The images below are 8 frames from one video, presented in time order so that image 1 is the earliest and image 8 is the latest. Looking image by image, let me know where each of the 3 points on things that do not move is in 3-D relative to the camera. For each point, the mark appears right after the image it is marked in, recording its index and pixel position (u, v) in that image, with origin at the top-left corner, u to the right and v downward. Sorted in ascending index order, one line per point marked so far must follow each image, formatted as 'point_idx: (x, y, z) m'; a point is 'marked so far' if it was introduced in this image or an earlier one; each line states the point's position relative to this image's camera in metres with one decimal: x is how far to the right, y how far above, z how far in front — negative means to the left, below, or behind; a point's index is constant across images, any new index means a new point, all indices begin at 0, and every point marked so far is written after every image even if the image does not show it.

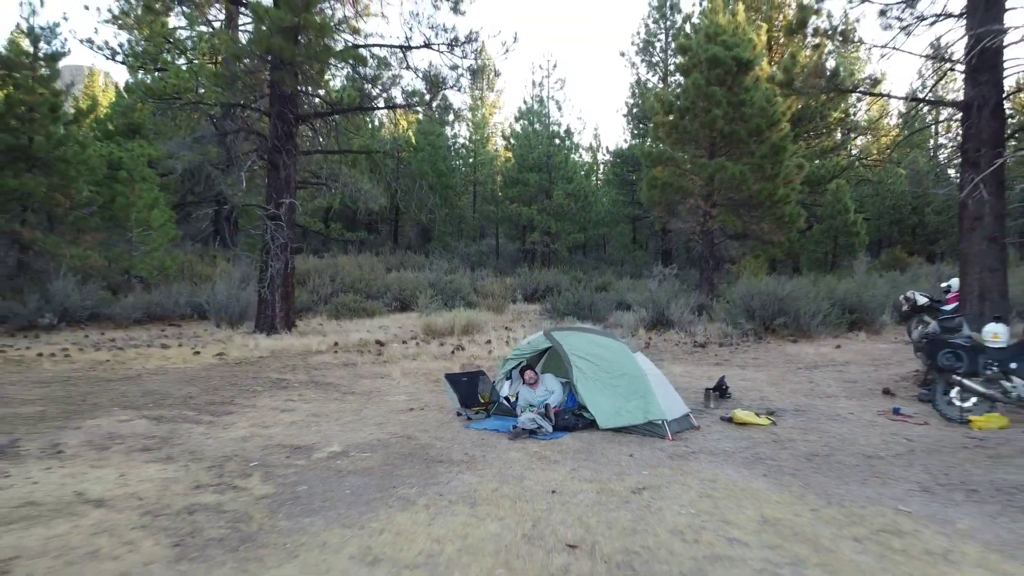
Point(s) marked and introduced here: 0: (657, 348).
0: (+1.9, -0.8, +7.5) m
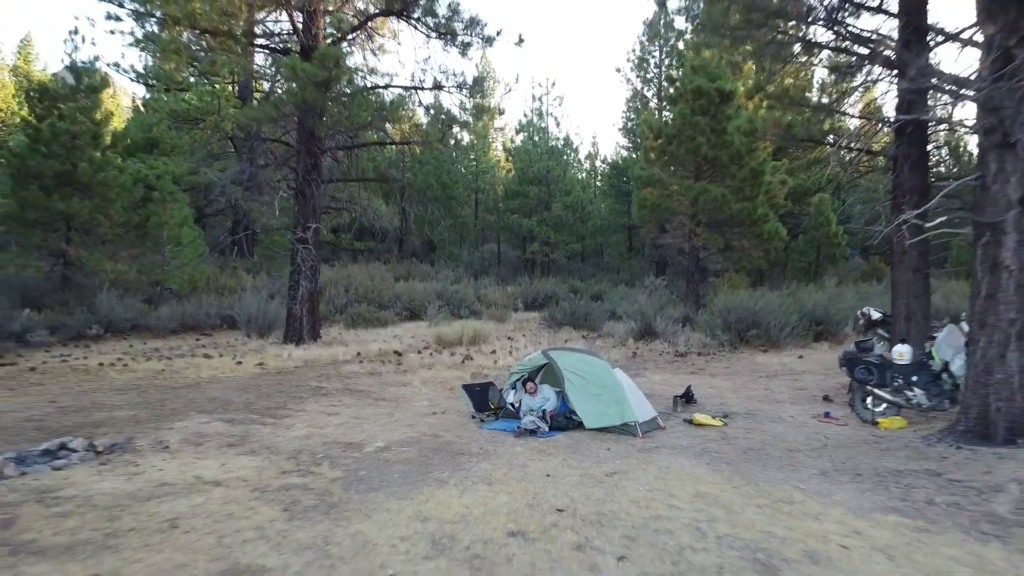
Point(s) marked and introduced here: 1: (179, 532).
0: (+1.9, -1.0, +8.5) m
1: (-1.8, -1.3, +3.1) m
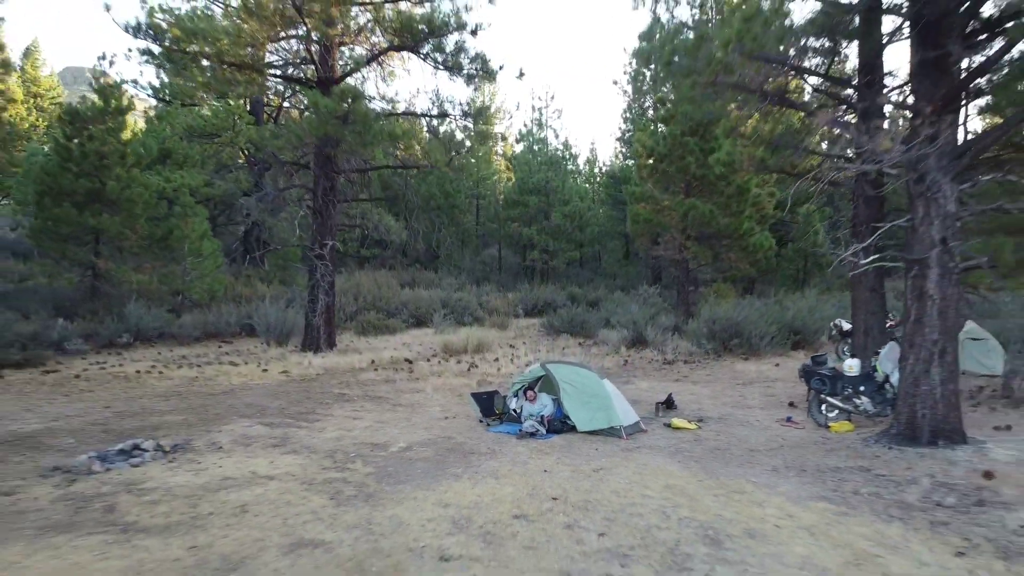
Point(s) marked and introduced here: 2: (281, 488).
0: (+1.9, -1.2, +9.3) m
1: (-1.7, -1.5, +3.9) m
2: (-1.7, -1.5, +4.3) m
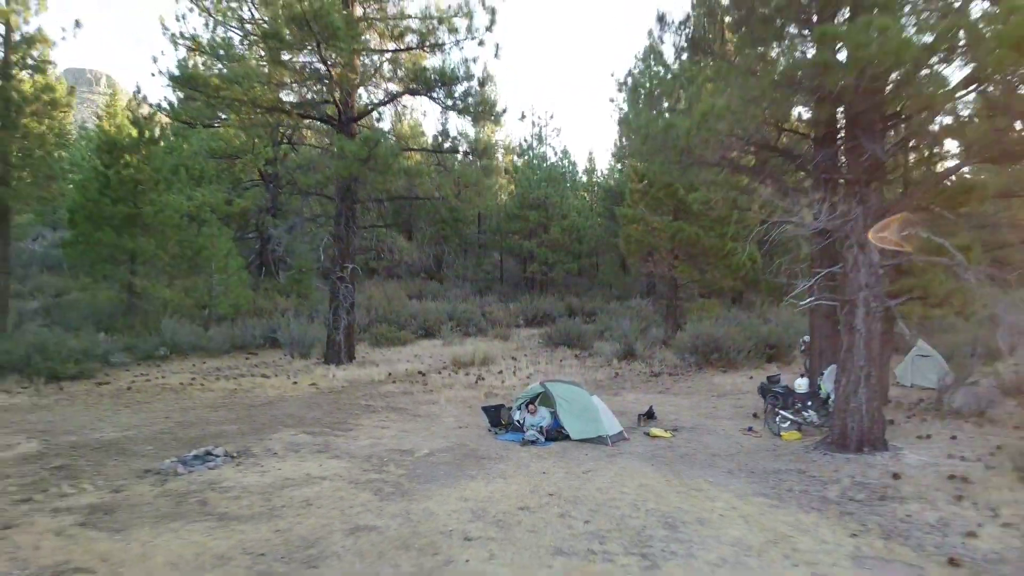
0: (+2.0, -1.6, +10.4) m
1: (-1.7, -1.9, +5.0) m
2: (-1.7, -1.8, +5.4) m
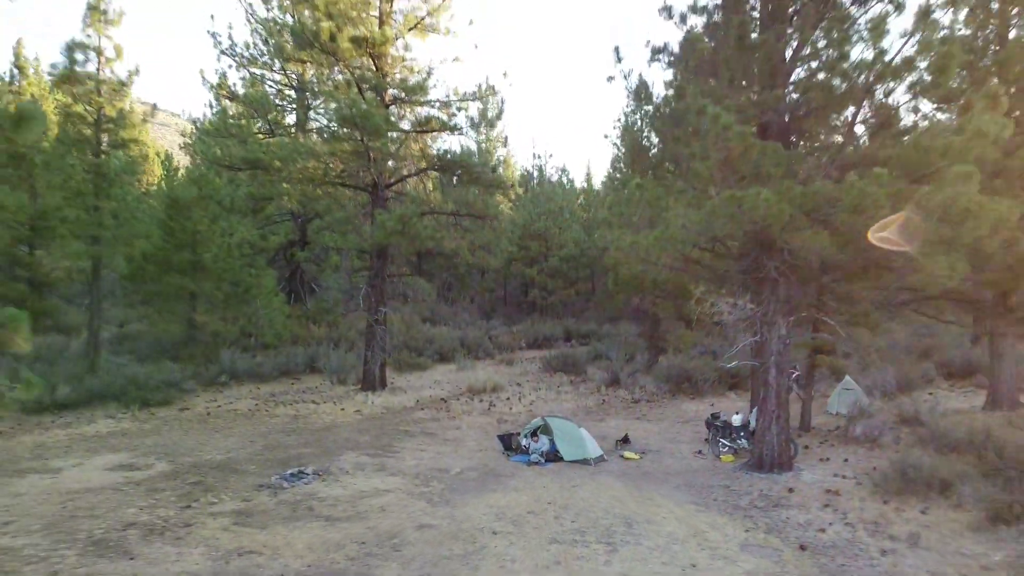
0: (+2.1, -2.5, +12.7) m
1: (-1.6, -2.8, +7.3) m
2: (-1.5, -2.8, +7.7) m
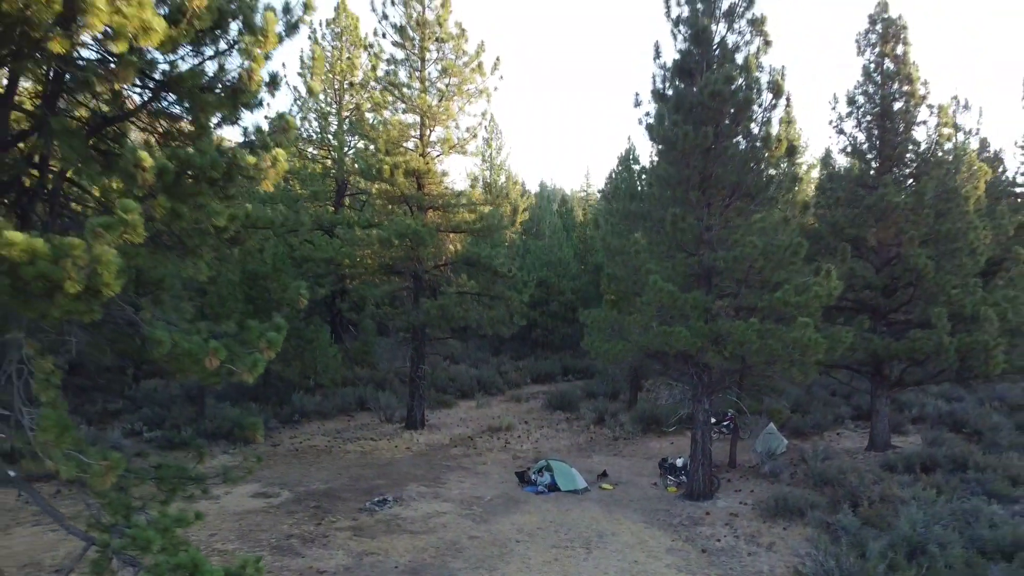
0: (+2.4, -4.4, +16.8) m
1: (-1.3, -4.7, +11.4) m
2: (-1.2, -4.7, +11.8) m
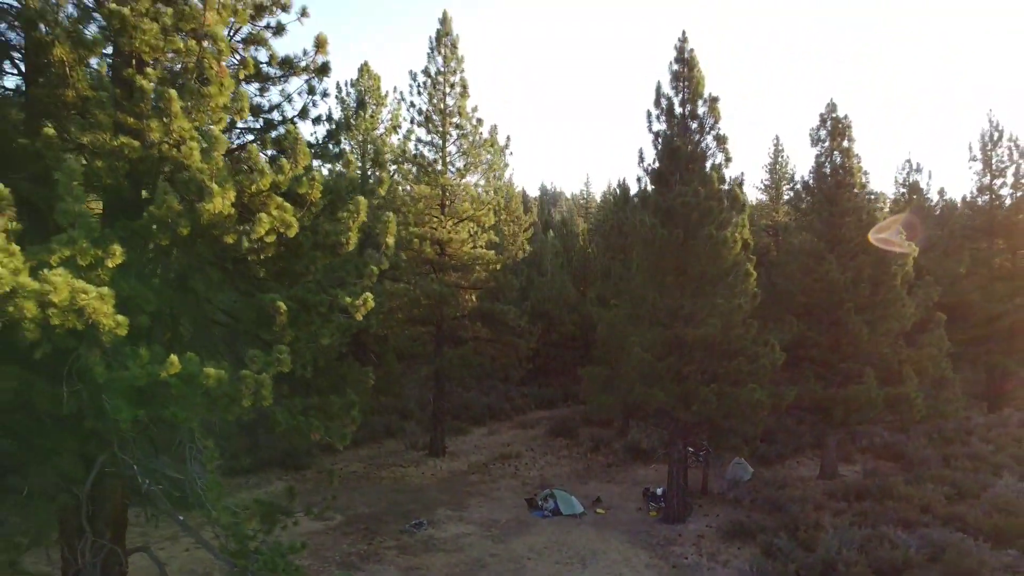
0: (+2.7, -6.1, +19.8) m
1: (-1.0, -6.4, +14.4) m
2: (-0.9, -6.3, +14.8) m
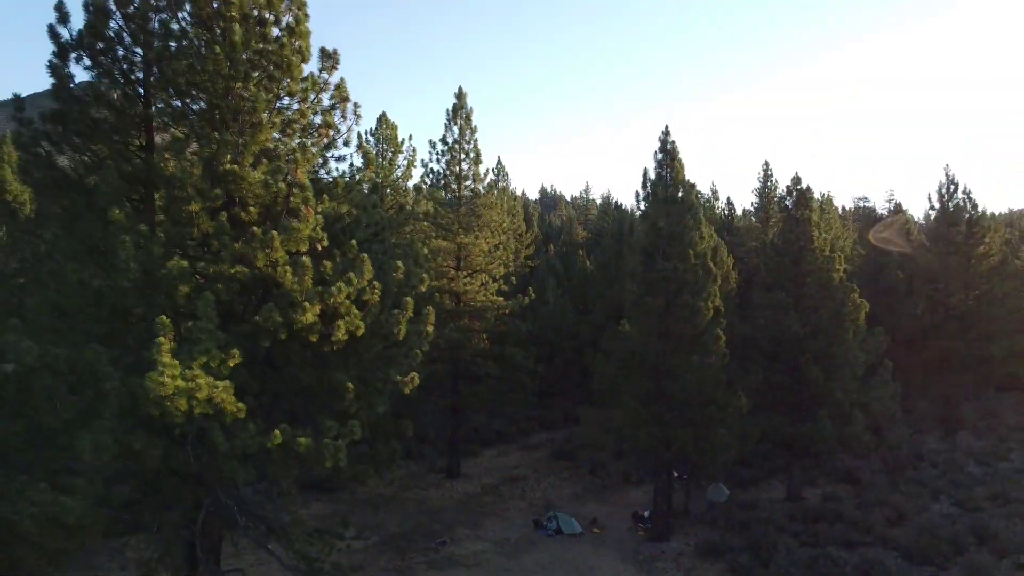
0: (+3.0, -7.8, +22.6) m
1: (-0.7, -8.1, +17.2) m
2: (-0.6, -8.1, +17.7) m
